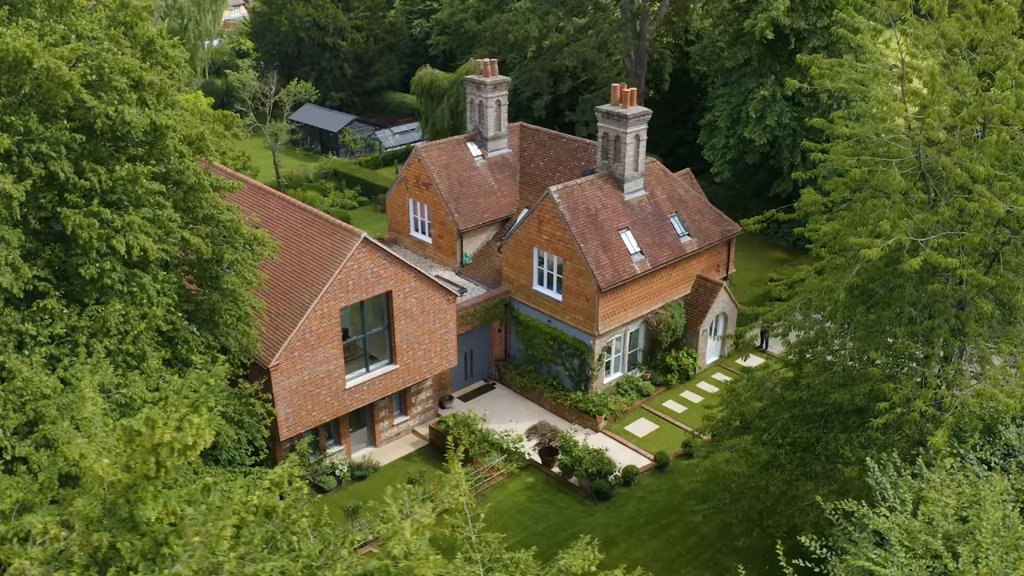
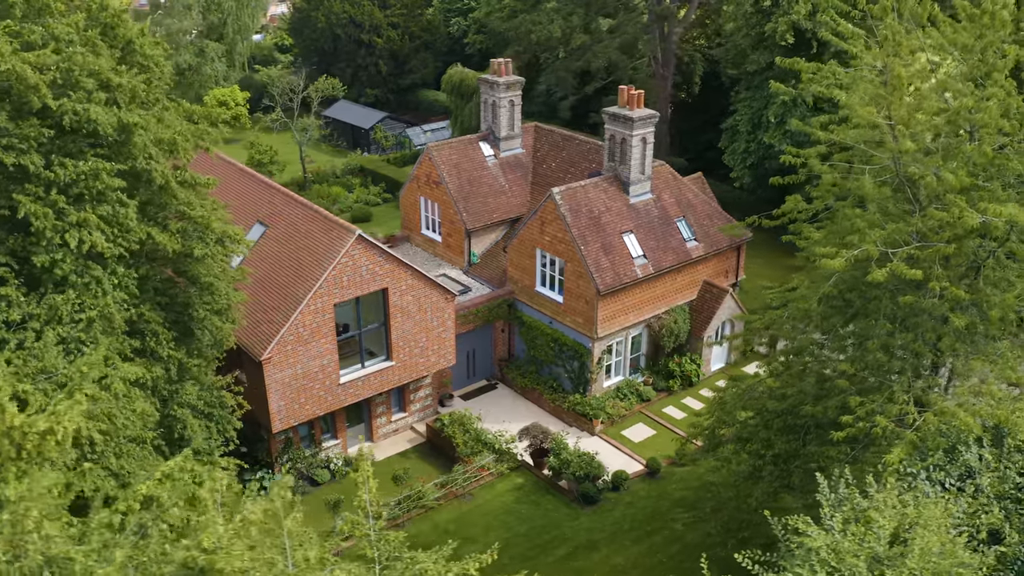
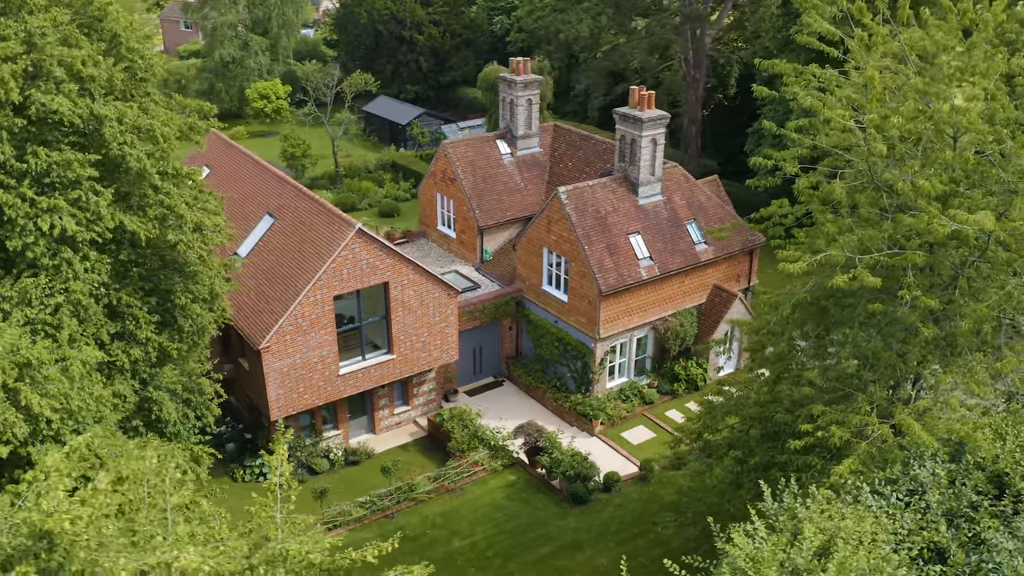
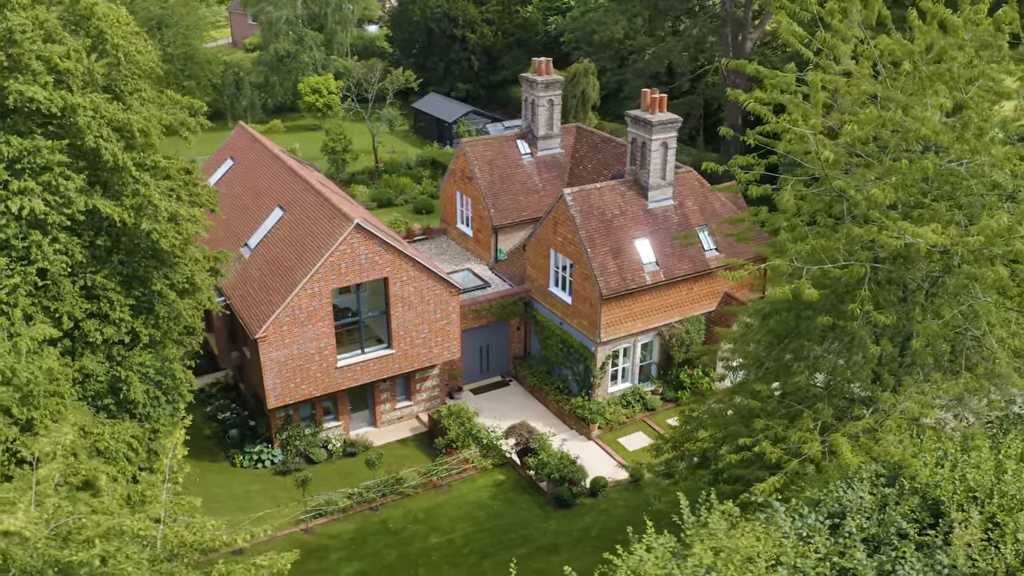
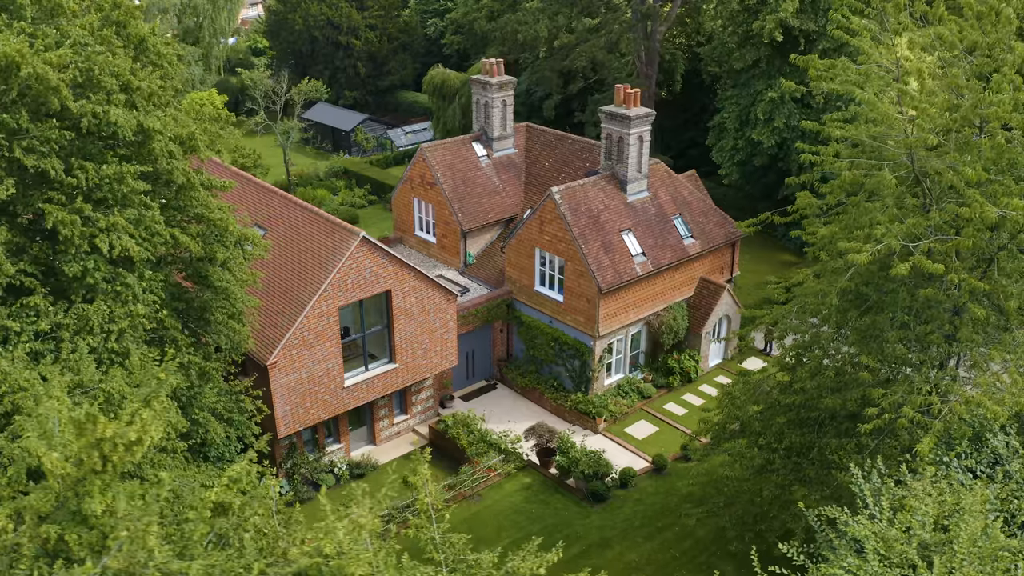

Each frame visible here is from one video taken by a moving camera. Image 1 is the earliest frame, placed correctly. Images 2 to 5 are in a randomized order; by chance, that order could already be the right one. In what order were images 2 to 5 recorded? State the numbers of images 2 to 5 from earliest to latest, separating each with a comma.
5, 2, 3, 4
